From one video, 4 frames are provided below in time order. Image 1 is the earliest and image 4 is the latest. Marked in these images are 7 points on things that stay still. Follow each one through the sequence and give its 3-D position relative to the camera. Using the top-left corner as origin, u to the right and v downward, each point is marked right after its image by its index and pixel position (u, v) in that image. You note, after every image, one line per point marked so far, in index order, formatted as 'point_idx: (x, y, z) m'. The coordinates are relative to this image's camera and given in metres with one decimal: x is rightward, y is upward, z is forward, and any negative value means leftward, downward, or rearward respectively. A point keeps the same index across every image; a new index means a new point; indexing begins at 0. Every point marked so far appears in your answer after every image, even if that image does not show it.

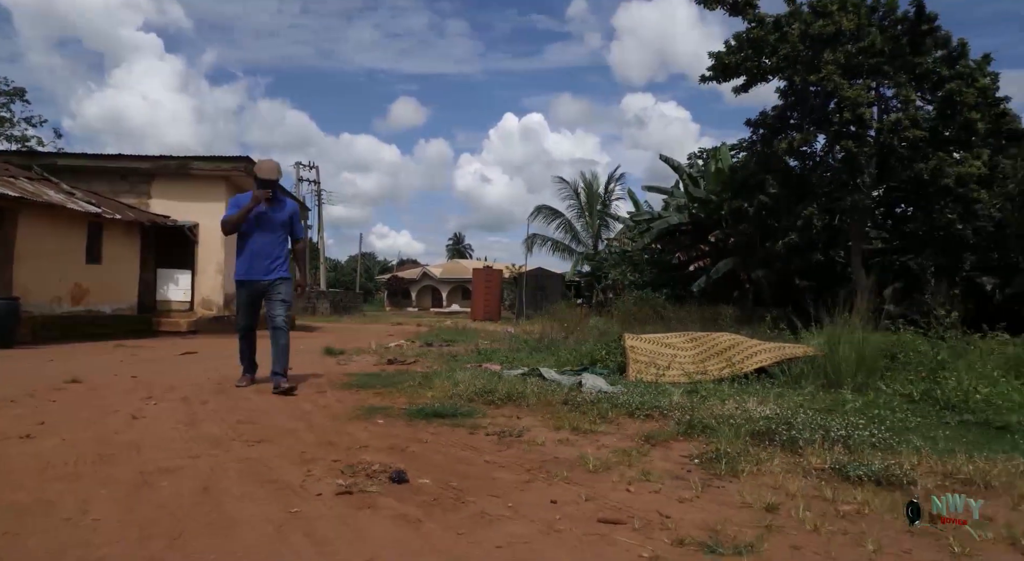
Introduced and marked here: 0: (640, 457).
0: (+0.6, -0.9, +3.5) m
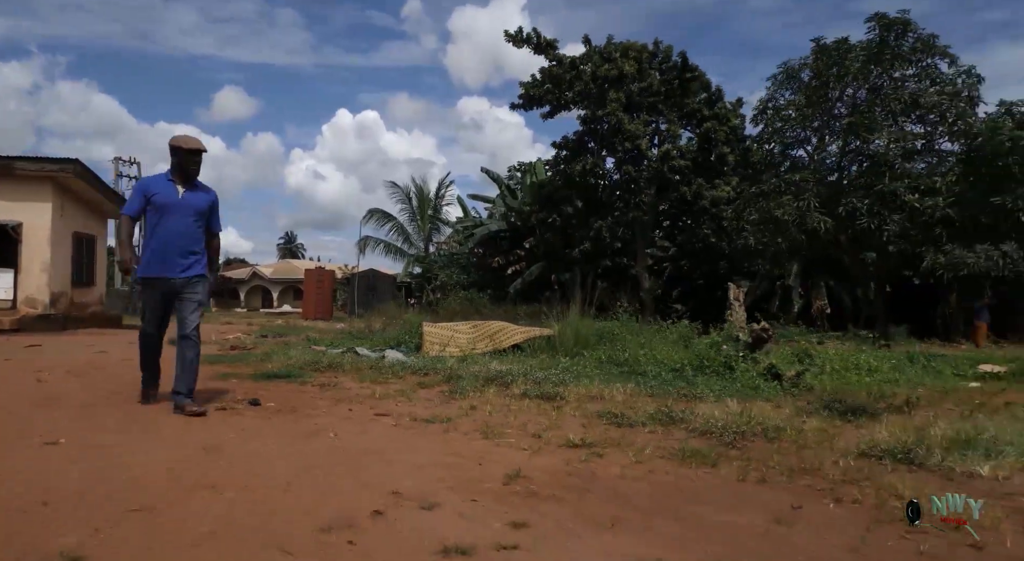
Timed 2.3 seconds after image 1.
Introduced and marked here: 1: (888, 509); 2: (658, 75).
0: (-0.8, -0.9, +5.5) m
1: (+1.5, -0.9, +2.7) m
2: (+3.7, +5.3, +17.5) m
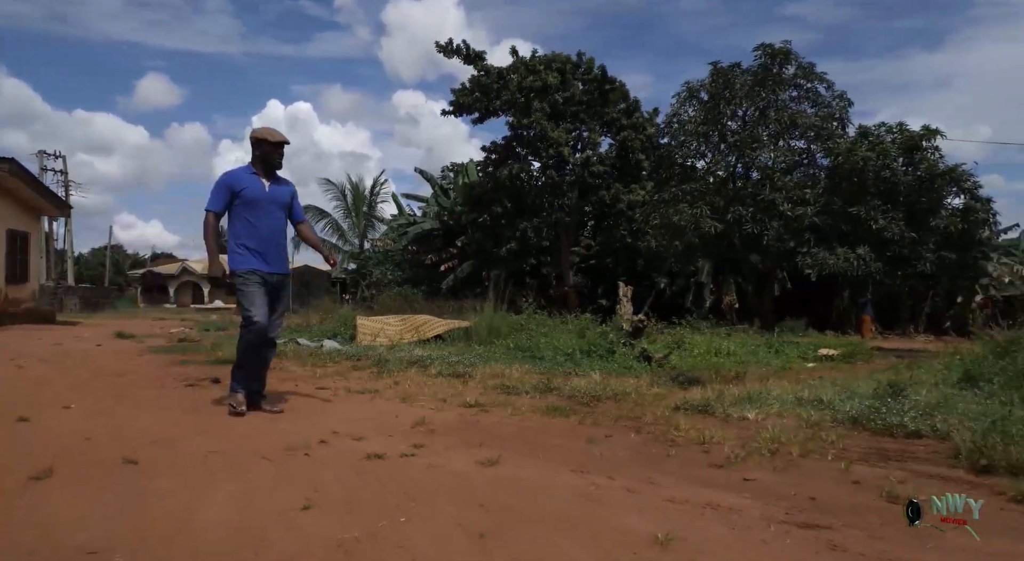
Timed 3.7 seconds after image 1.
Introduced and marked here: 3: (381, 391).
0: (-1.6, -0.9, +6.7) m
1: (+0.9, -0.9, +4.1) m
2: (+1.9, +5.3, +19.0) m
3: (-1.1, -0.9, +5.7) m
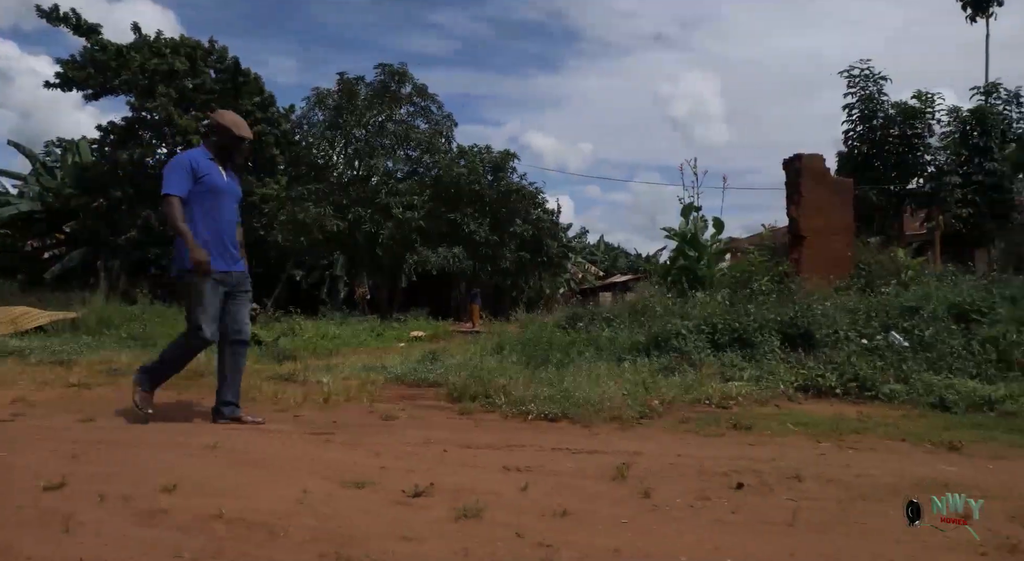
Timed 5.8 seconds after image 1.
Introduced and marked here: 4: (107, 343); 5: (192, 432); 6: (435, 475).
0: (-5.4, -0.8, +6.4) m
1: (-2.0, -0.9, +5.3) m
2: (-8.1, +5.6, +18.8) m
3: (-4.5, -0.8, +5.7) m
4: (-4.7, -0.7, +8.2) m
5: (-1.7, -0.8, +3.8) m
6: (-0.3, -0.9, +3.2) m
